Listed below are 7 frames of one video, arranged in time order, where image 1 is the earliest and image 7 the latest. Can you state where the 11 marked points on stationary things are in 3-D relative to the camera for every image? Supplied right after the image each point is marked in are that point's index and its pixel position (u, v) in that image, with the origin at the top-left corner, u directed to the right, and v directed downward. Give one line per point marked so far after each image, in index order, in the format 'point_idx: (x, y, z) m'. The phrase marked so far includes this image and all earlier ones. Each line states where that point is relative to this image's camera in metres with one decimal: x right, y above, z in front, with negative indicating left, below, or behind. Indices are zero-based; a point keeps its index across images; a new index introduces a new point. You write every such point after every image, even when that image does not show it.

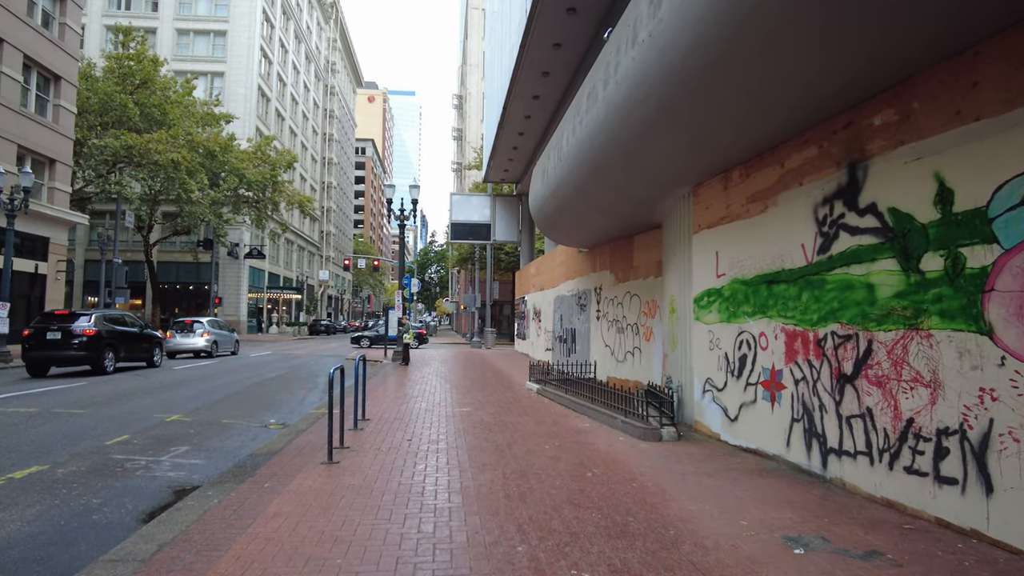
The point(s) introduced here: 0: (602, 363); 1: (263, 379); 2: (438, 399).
0: (+2.0, -1.7, +14.8) m
1: (-6.5, -2.4, +17.2) m
2: (-1.3, -2.0, +12.0) m
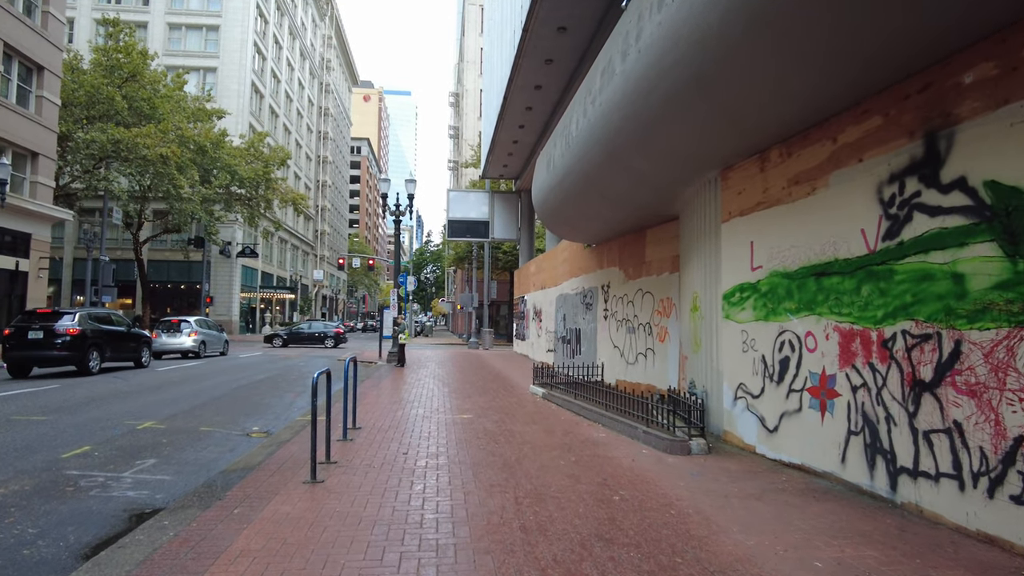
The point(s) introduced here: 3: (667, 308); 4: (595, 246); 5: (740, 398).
0: (+2.1, -1.6, +13.9) m
1: (-6.5, -2.3, +16.3) m
2: (-1.3, -2.0, +11.1) m
3: (+2.7, -0.3, +11.3) m
4: (+1.9, +1.0, +15.3) m
5: (+2.6, -1.2, +7.3) m
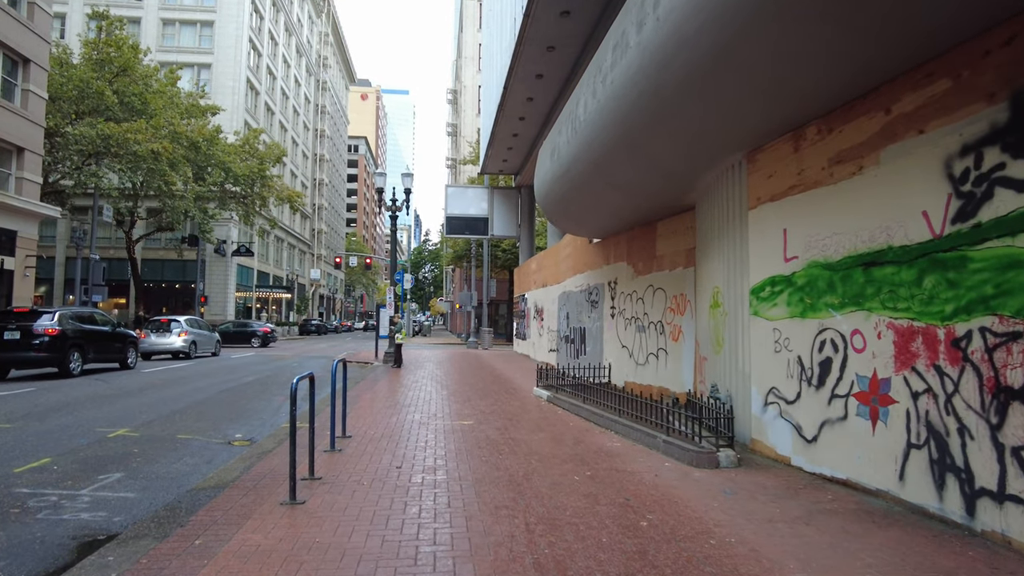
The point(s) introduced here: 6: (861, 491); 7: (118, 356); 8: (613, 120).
0: (+2.1, -1.6, +13.2) m
1: (-6.4, -2.3, +15.5) m
2: (-1.2, -1.9, +10.3) m
3: (+2.7, -0.3, +10.6) m
4: (+2.0, +1.0, +14.5) m
5: (+2.6, -1.2, +6.6) m
6: (+2.8, -1.6, +5.2) m
7: (-10.7, -1.9, +17.8) m
8: (+1.3, +2.1, +8.3) m
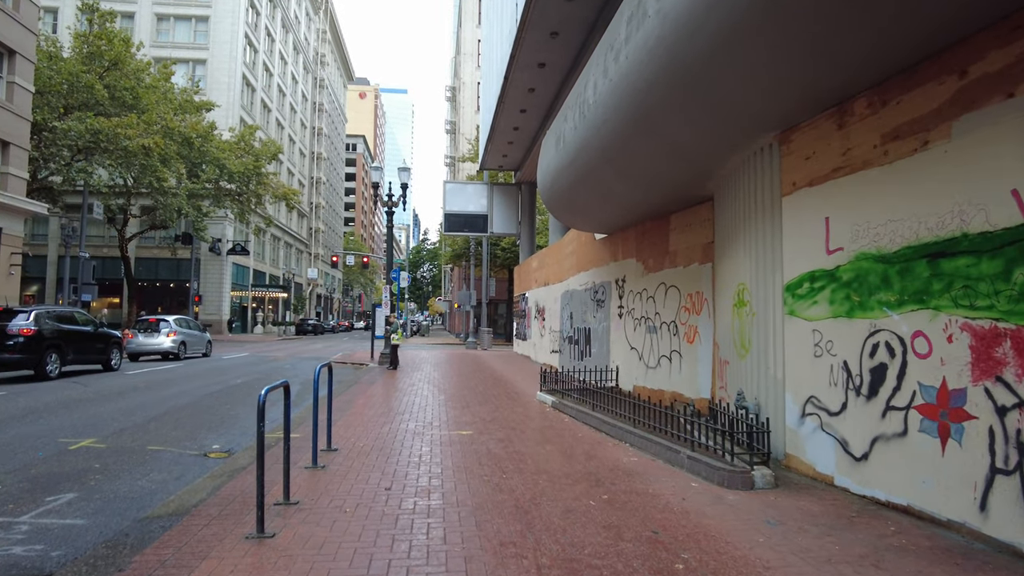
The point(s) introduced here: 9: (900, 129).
0: (+2.2, -1.5, +12.4) m
1: (-6.4, -2.2, +14.8) m
2: (-1.2, -1.9, +9.6) m
3: (+2.8, -0.2, +9.8) m
4: (+2.0, +1.1, +13.7) m
5: (+2.7, -1.1, +5.9) m
6: (+2.8, -1.6, +4.5) m
7: (-10.7, -1.8, +17.0) m
8: (+1.3, +2.2, +7.5) m
9: (+2.9, +1.2, +5.0) m
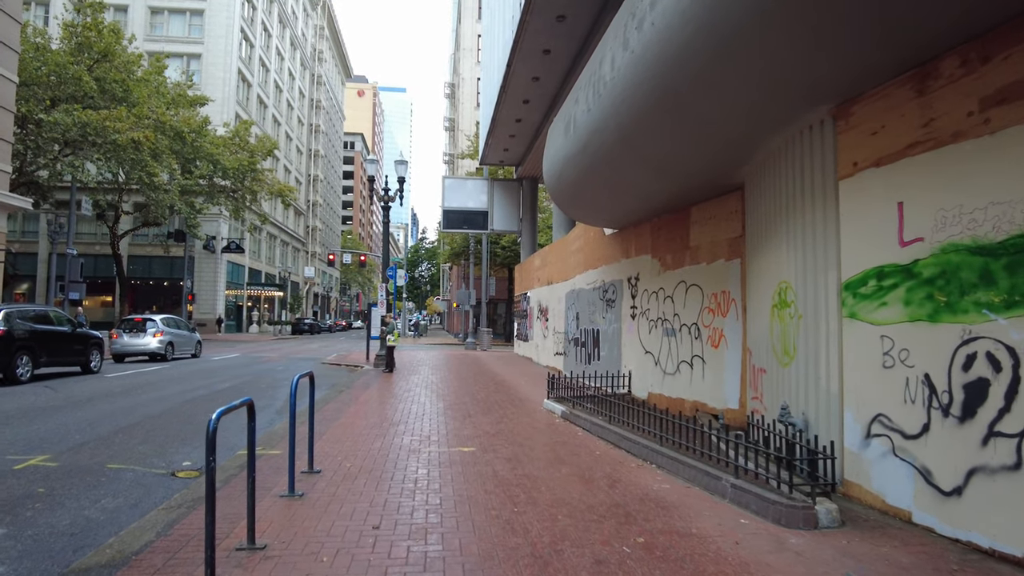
0: (+2.2, -1.5, +11.5) m
1: (-6.3, -2.2, +13.8) m
2: (-1.1, -1.8, +8.6) m
3: (+2.9, -0.2, +8.9) m
4: (+2.1, +1.1, +12.8) m
5: (+2.8, -1.1, +4.9) m
6: (+2.9, -1.6, +3.6) m
7: (-10.6, -1.7, +16.0) m
8: (+1.4, +2.2, +6.6) m
9: (+3.0, +1.2, +4.0) m
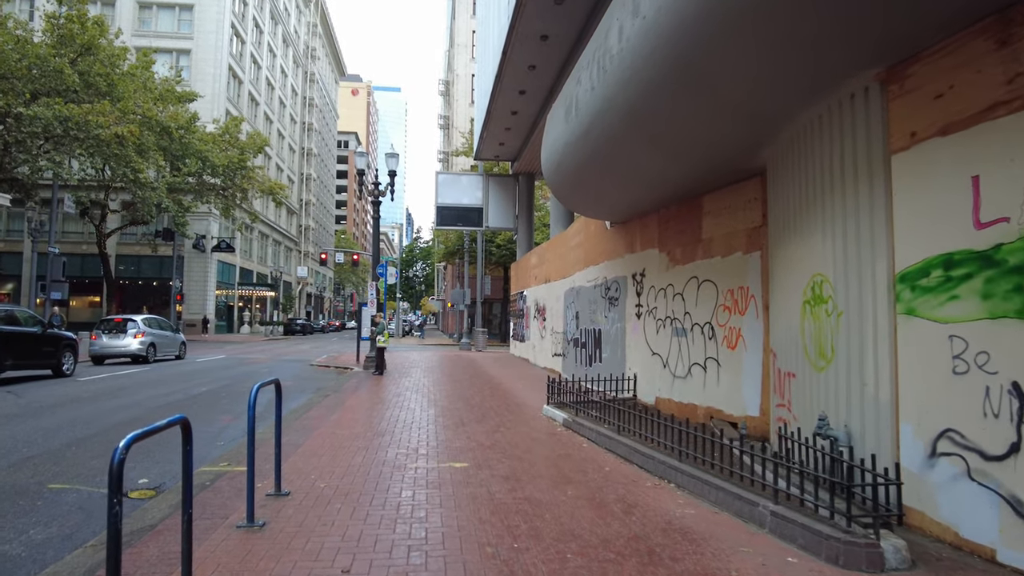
0: (+2.2, -1.5, +10.7) m
1: (-6.4, -2.1, +13.0) m
2: (-1.1, -1.8, +7.8) m
3: (+2.8, -0.2, +8.1) m
4: (+2.0, +1.2, +12.0) m
5: (+2.8, -1.1, +4.1) m
6: (+2.9, -1.5, +2.8) m
7: (-10.7, -1.7, +15.1) m
8: (+1.4, +2.2, +5.8) m
9: (+3.0, +1.3, +3.2) m
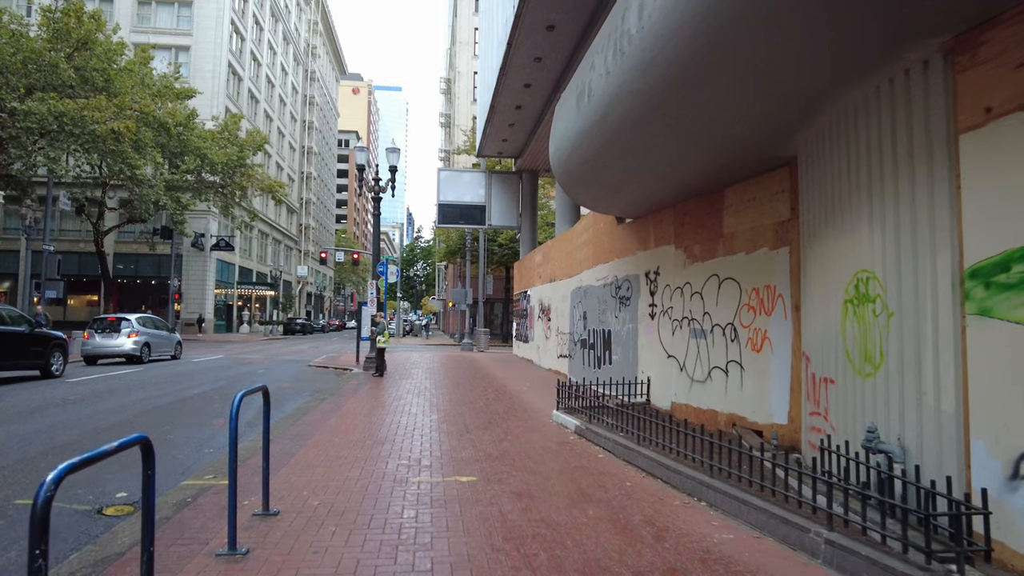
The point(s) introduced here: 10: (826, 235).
0: (+2.3, -1.4, +10.2) m
1: (-6.3, -2.1, +12.4) m
2: (-1.0, -1.8, +7.3) m
3: (+2.9, -0.1, +7.6) m
4: (+2.1, +1.2, +11.5) m
5: (+2.9, -1.0, +3.6) m
6: (+3.0, -1.5, +2.2) m
7: (-10.6, -1.7, +14.6) m
8: (+1.5, +2.2, +5.2) m
9: (+3.1, +1.3, +2.7) m
10: (+2.9, +0.5, +6.2) m
